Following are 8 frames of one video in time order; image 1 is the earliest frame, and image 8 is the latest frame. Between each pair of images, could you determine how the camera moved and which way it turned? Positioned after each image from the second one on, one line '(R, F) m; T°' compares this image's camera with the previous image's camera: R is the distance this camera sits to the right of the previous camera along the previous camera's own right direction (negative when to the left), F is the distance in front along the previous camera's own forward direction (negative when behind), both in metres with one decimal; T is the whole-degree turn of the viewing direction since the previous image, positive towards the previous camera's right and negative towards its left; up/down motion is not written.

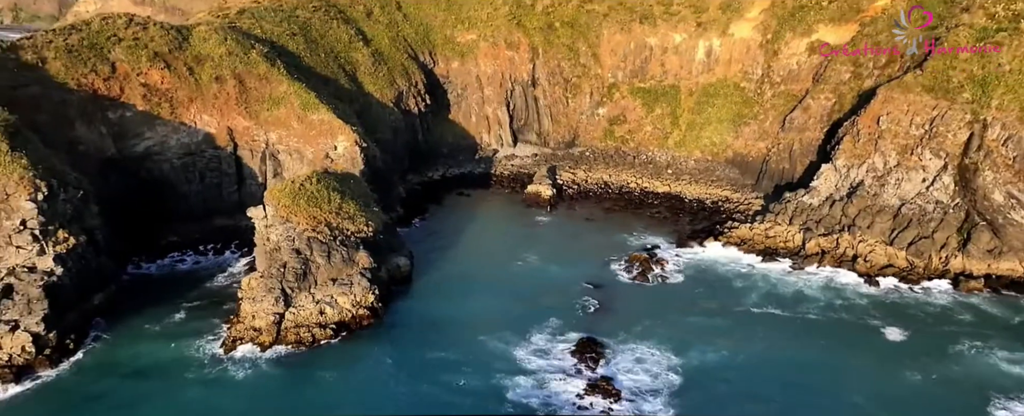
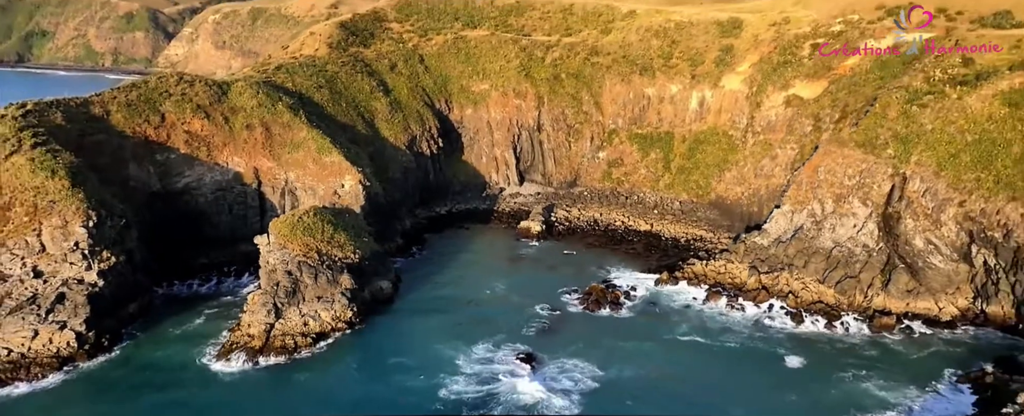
(+6.0, -6.1) m; -5°
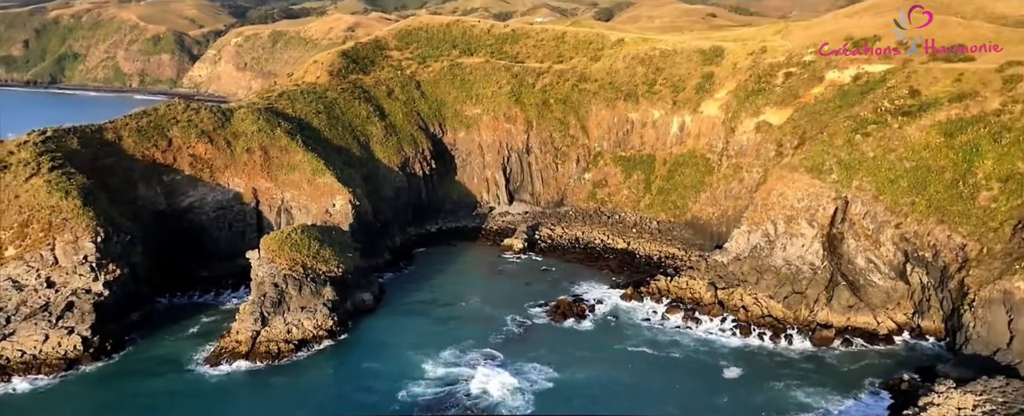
(+3.4, -3.8) m; -2°
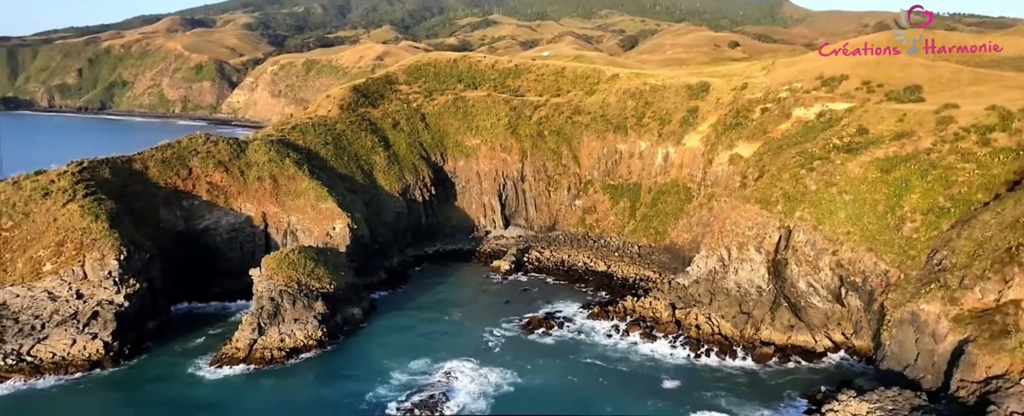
(+4.5, -5.3) m; -3°
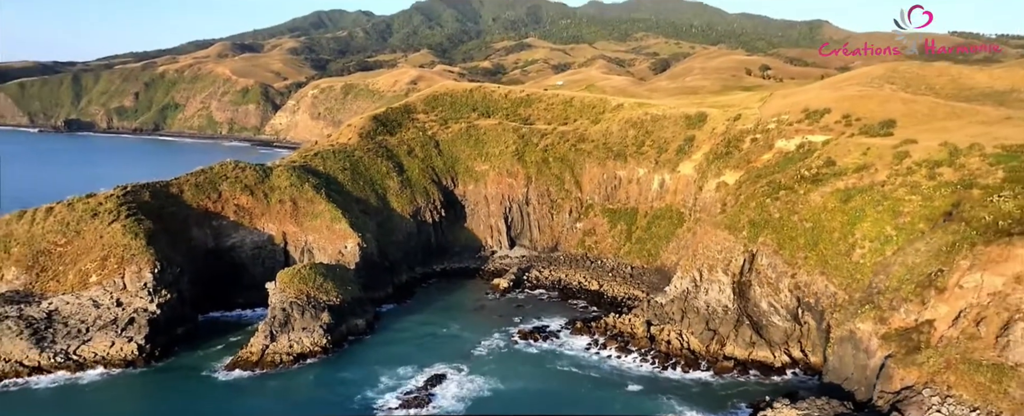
(+4.2, -5.5) m; -3°
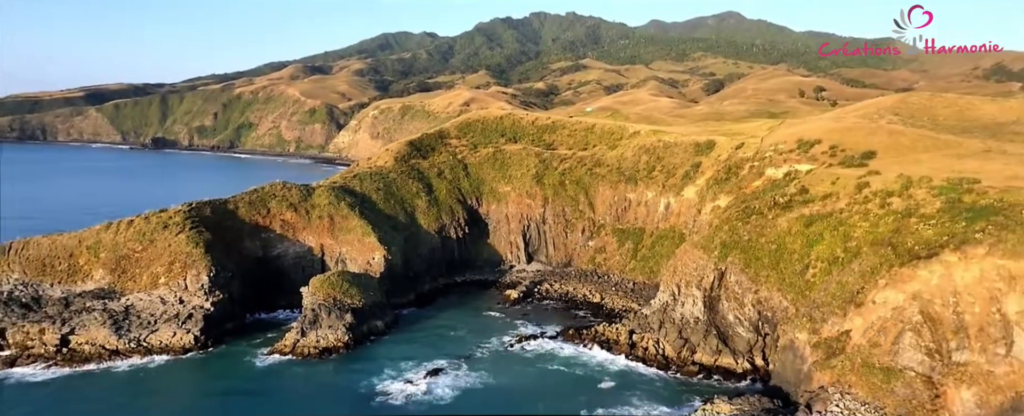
(+5.9, -8.3) m; -5°
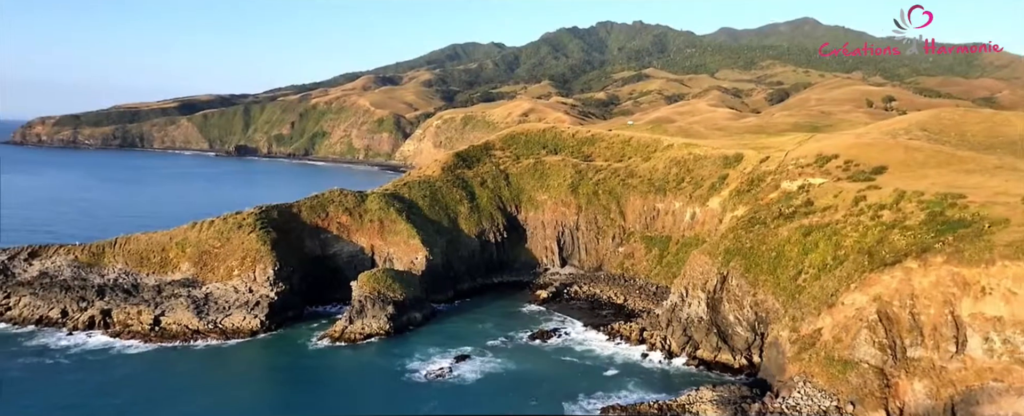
(+4.4, -7.6) m; -5°
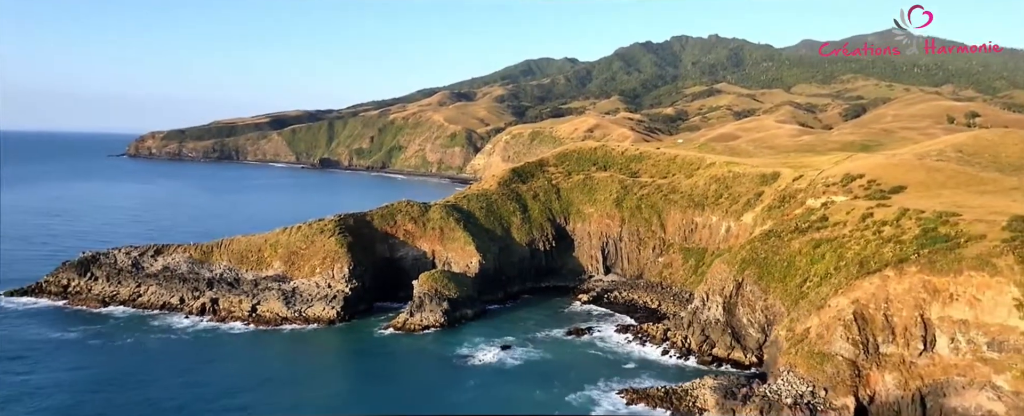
(+3.9, -10.1) m; -6°
